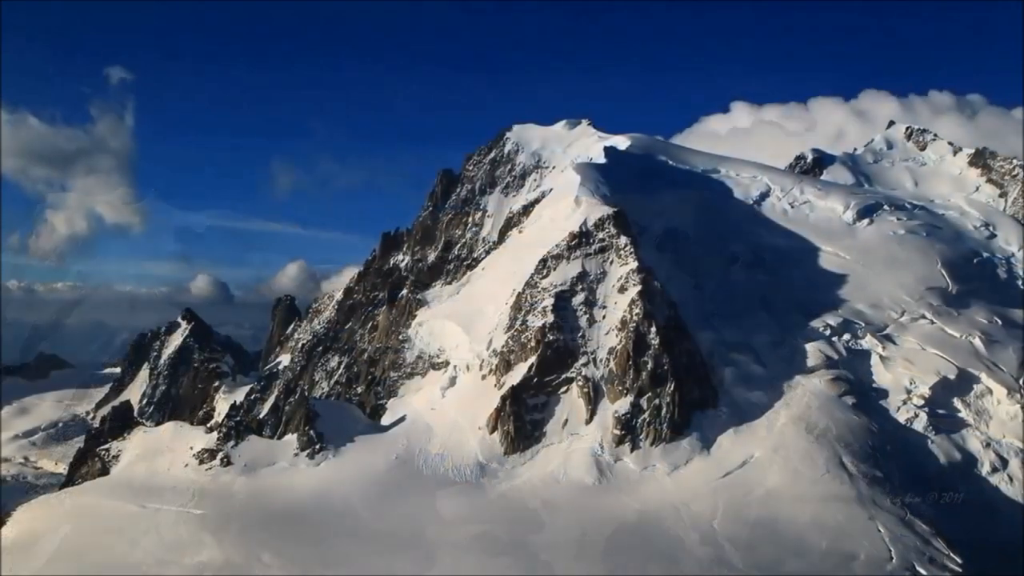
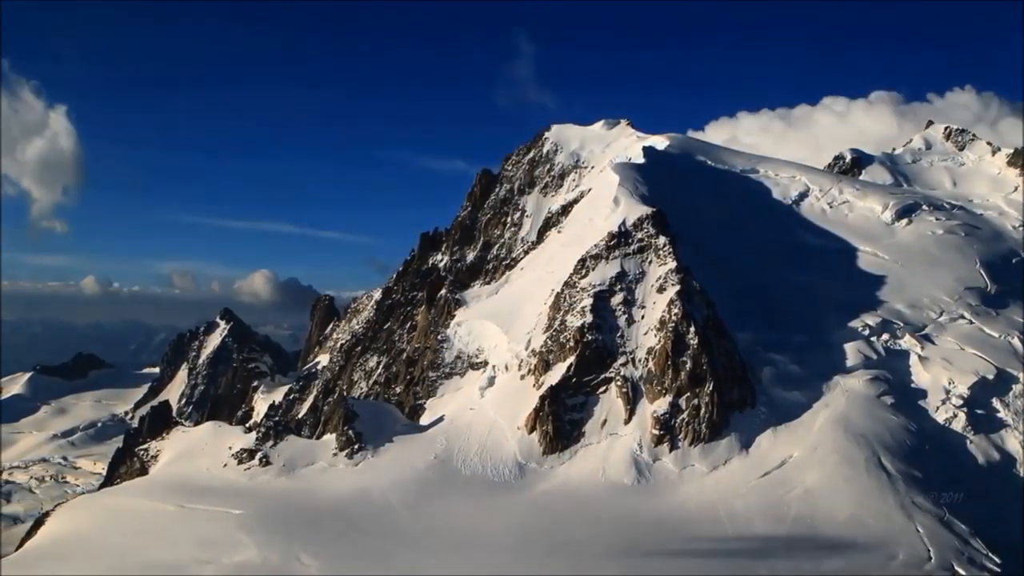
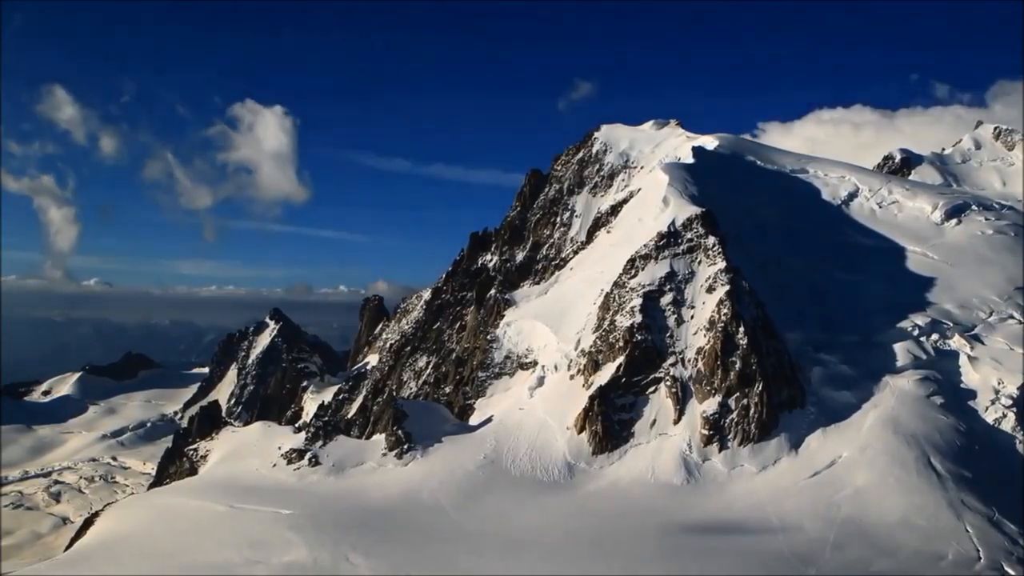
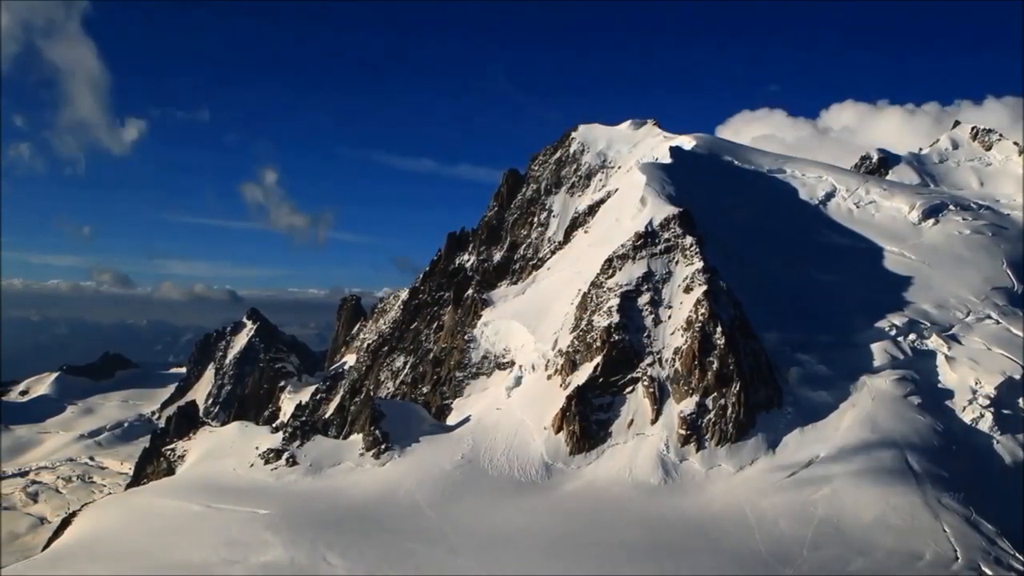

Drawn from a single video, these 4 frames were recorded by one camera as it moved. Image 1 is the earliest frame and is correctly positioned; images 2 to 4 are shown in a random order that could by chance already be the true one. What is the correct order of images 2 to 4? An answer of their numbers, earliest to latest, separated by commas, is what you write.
2, 4, 3
